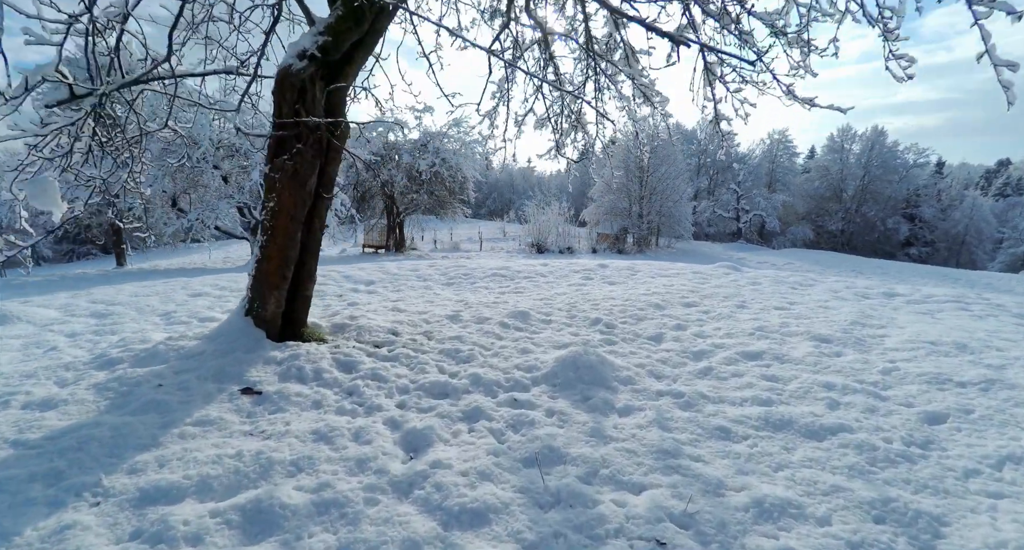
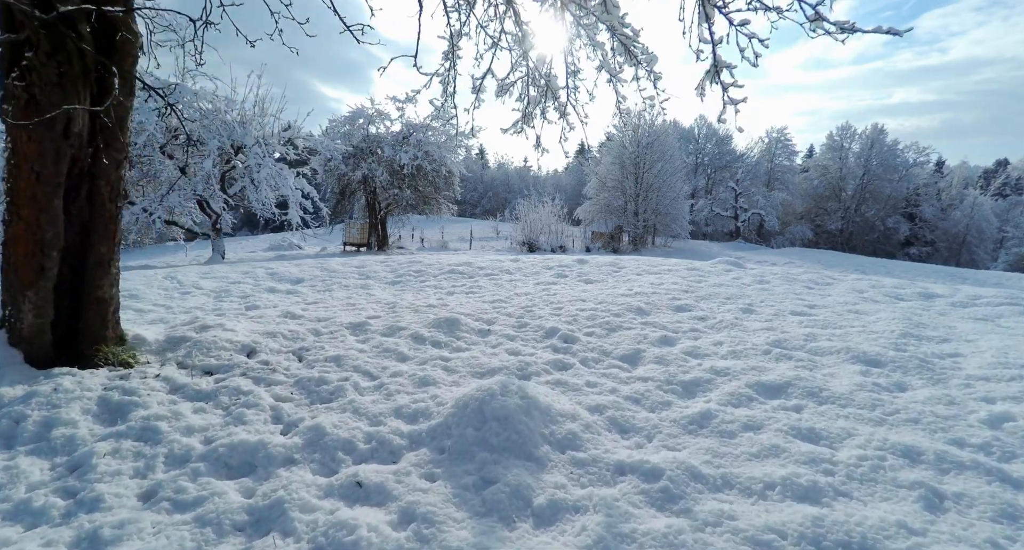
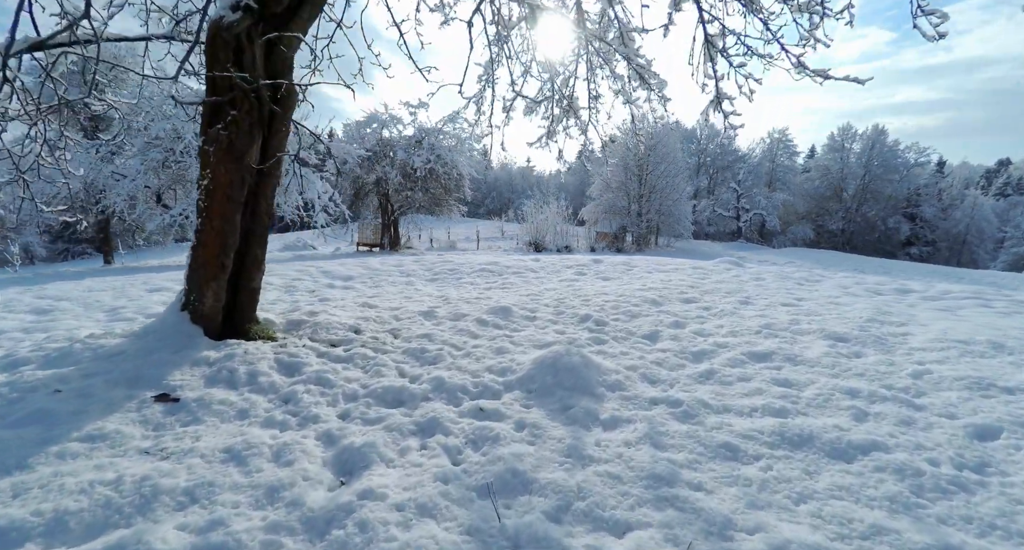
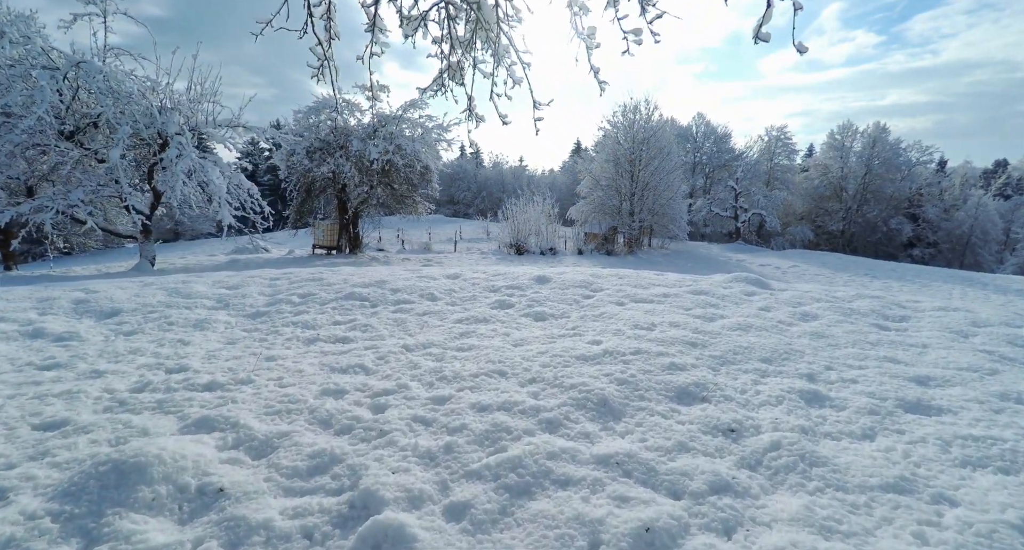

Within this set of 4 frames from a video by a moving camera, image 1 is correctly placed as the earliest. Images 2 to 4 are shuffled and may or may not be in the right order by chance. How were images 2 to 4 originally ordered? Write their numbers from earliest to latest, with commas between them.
3, 2, 4
